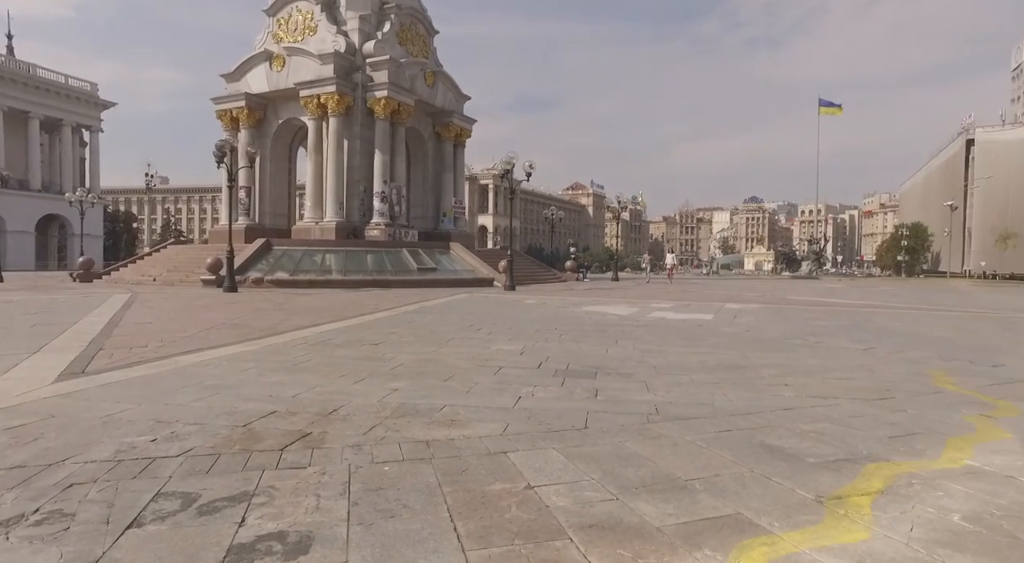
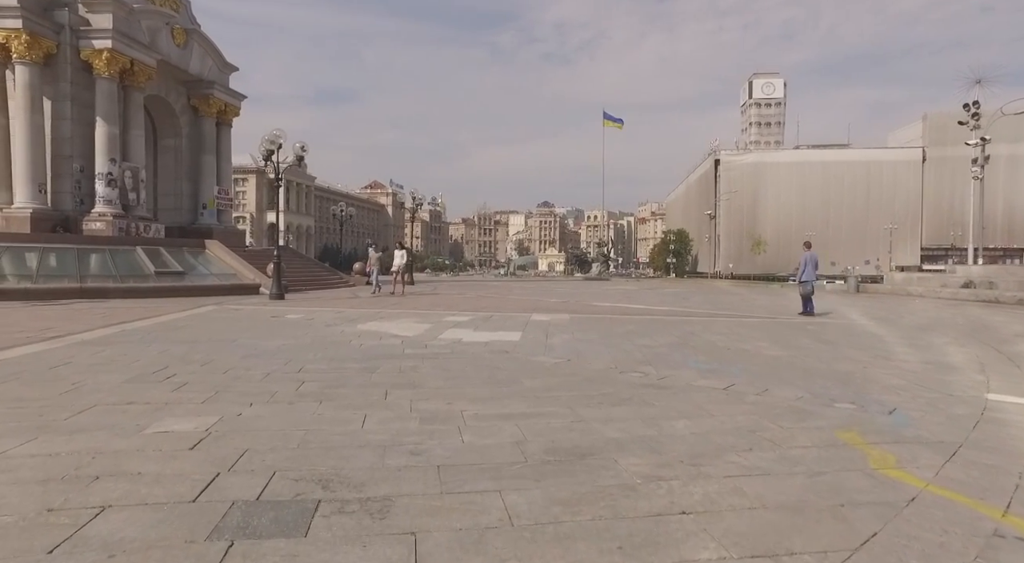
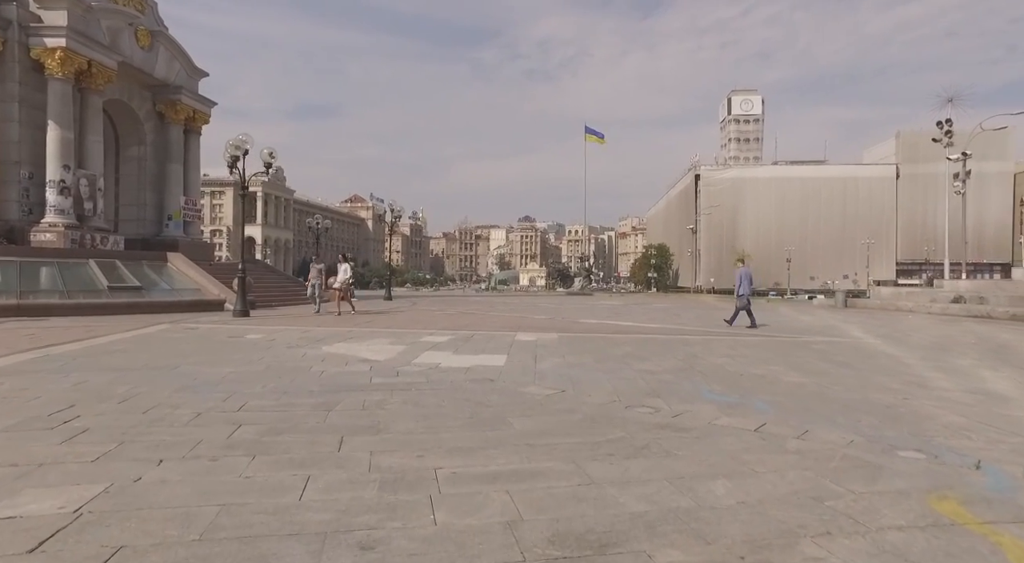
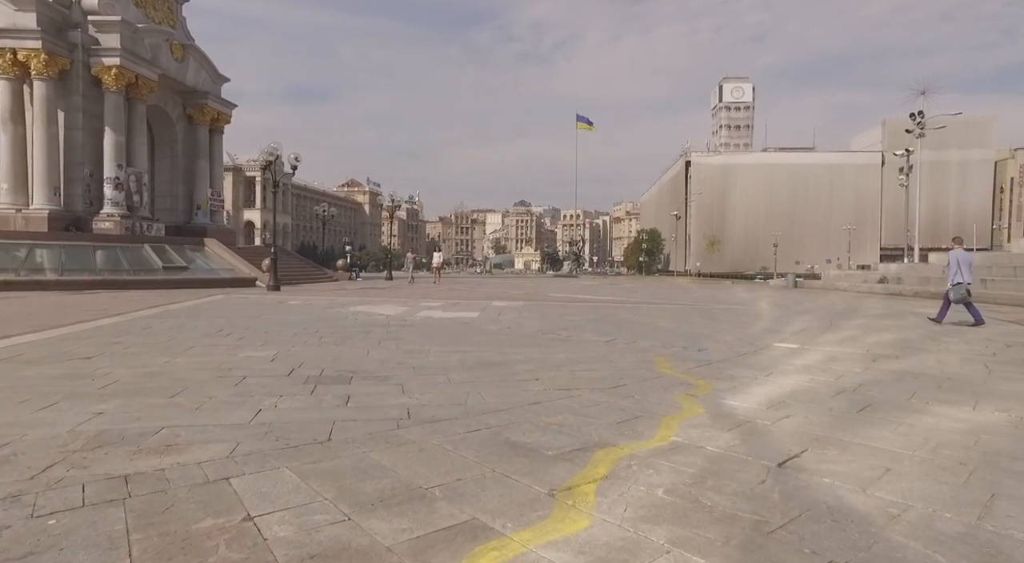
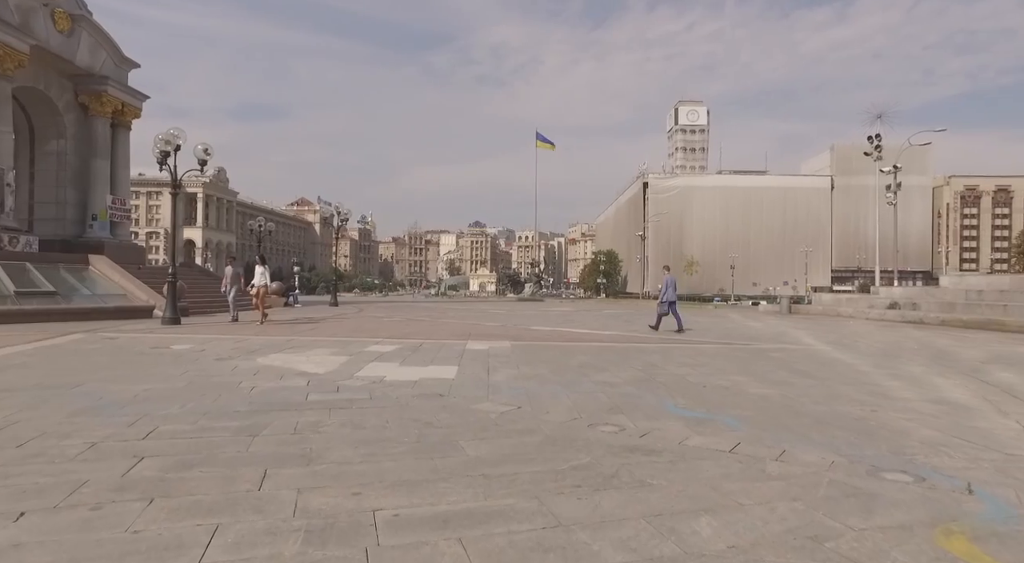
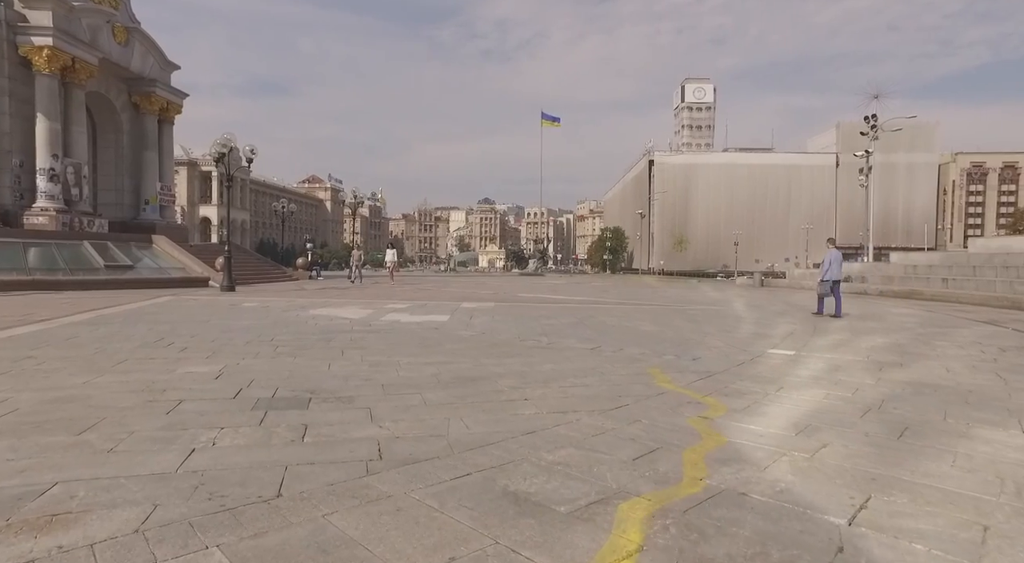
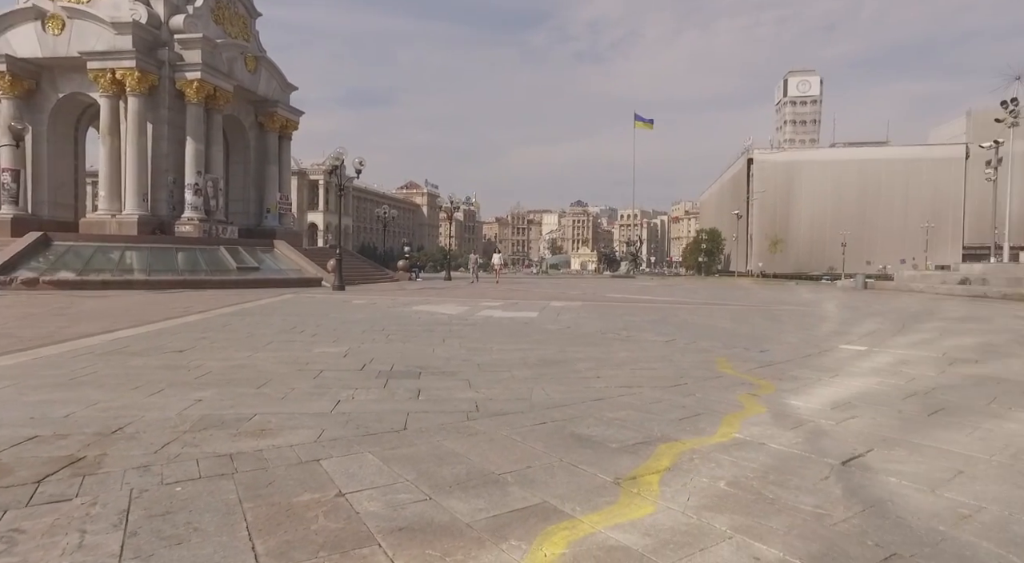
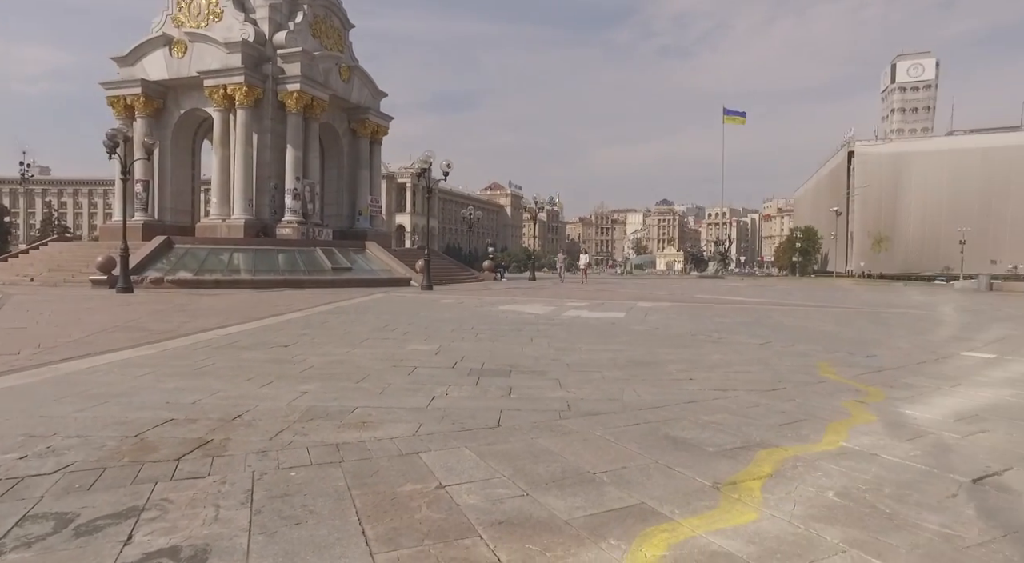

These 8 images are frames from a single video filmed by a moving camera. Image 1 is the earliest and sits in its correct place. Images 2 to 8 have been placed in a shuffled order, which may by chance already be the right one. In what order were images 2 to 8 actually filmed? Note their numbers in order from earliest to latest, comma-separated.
8, 7, 4, 6, 2, 3, 5
